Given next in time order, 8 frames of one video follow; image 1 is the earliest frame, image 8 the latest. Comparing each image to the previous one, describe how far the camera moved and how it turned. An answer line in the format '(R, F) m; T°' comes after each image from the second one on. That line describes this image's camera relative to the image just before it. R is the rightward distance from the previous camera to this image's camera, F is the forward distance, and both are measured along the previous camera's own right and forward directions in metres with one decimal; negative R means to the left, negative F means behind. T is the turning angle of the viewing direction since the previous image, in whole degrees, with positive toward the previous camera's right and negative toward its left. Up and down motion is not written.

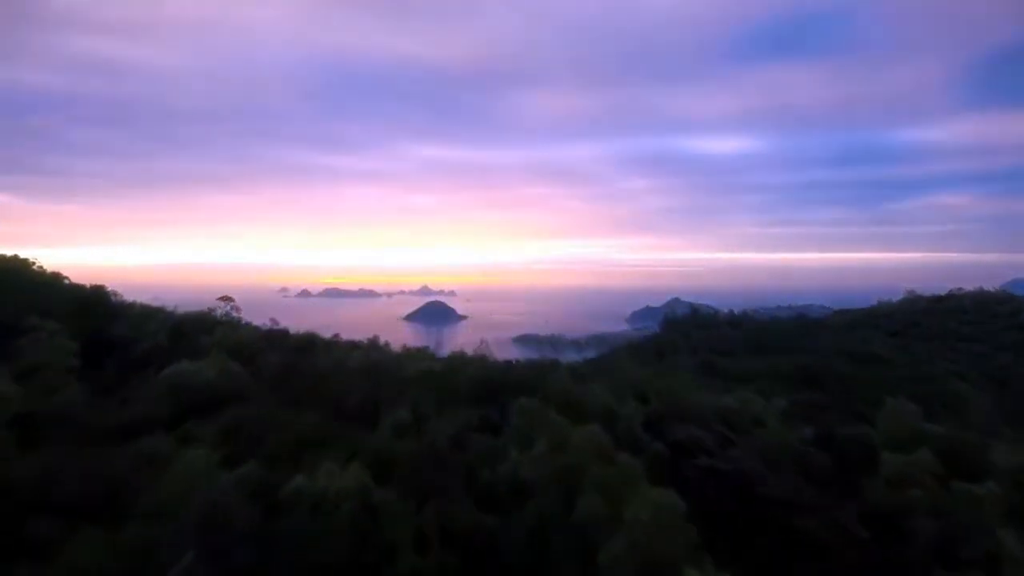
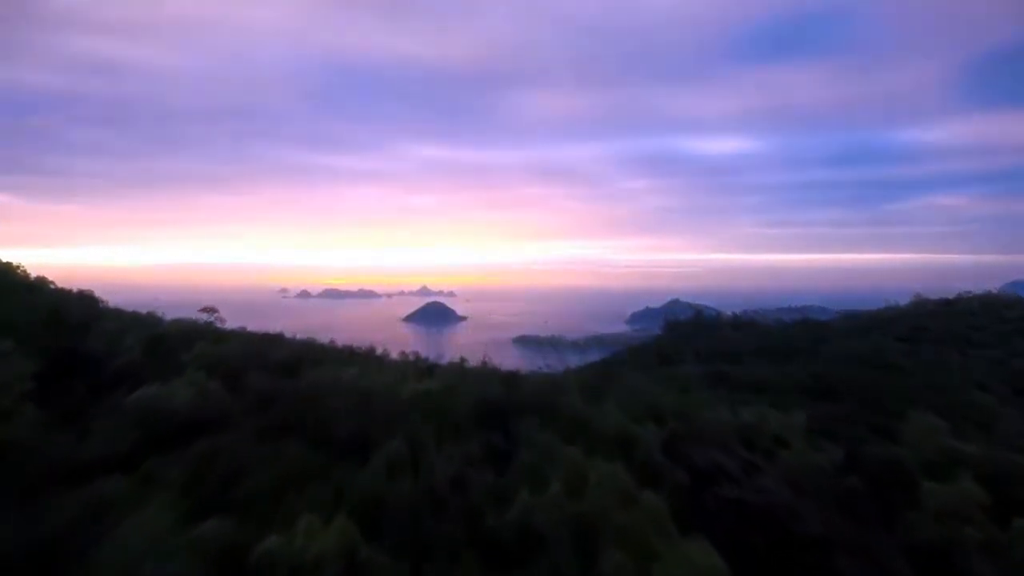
(0.0, +0.6) m; 0°
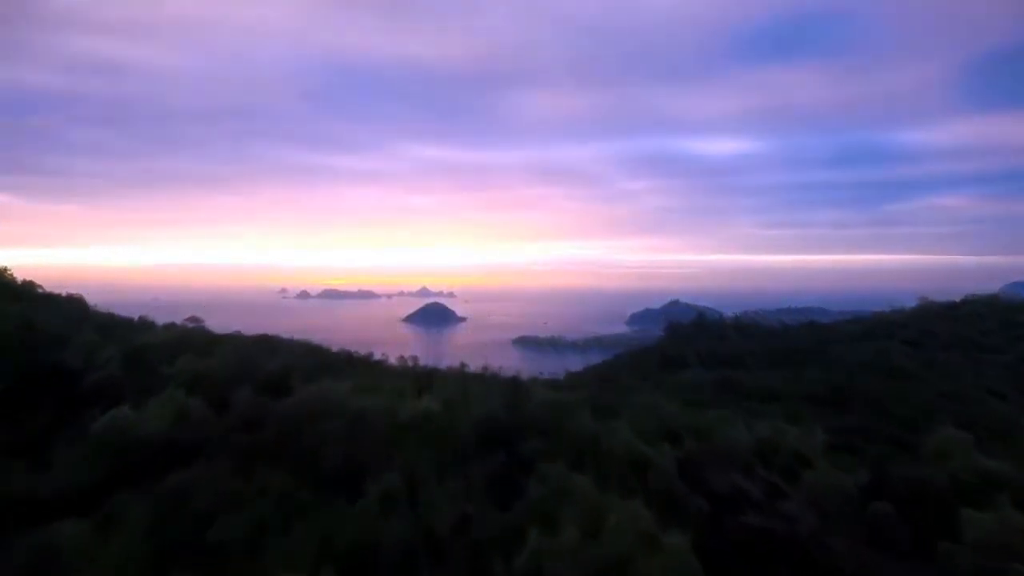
(0.0, +0.5) m; 0°
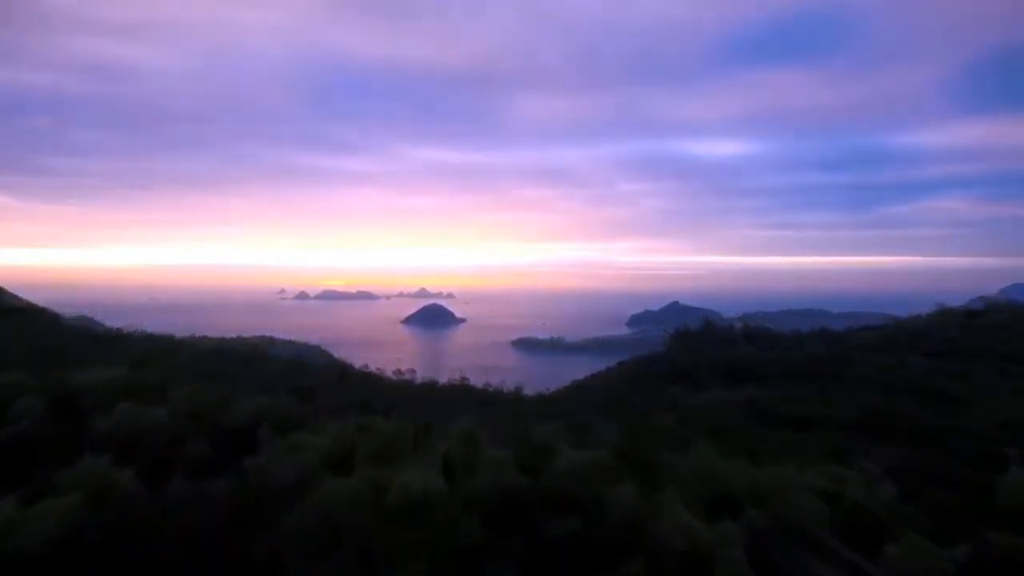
(-0.1, +1.4) m; 0°
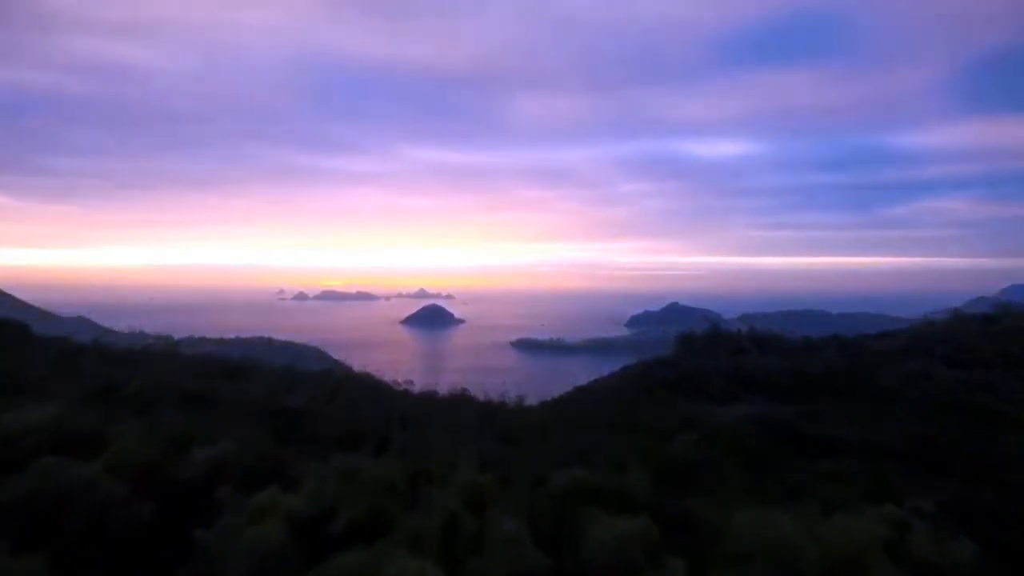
(-0.1, +1.3) m; 0°
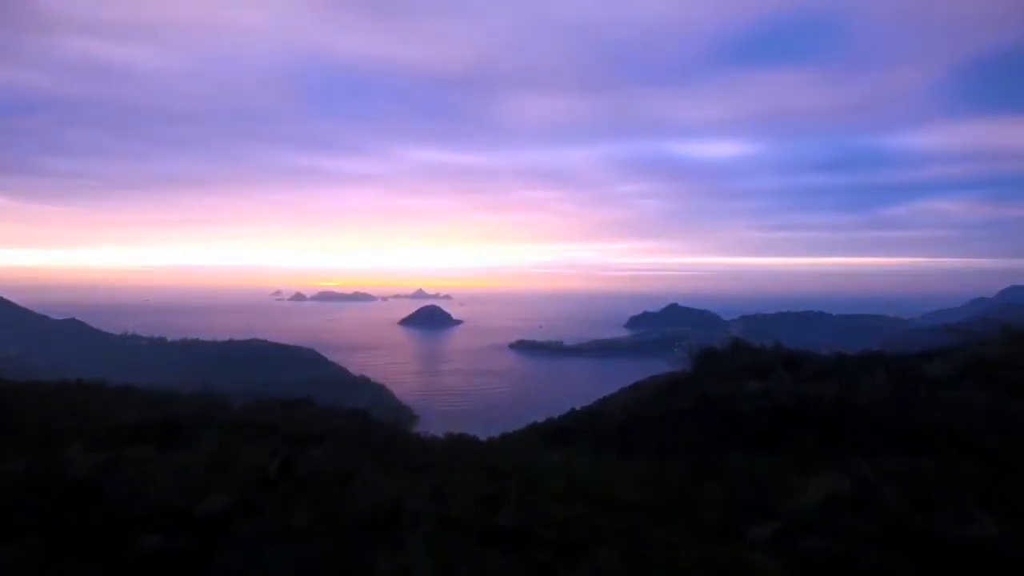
(-0.3, +3.2) m; 0°
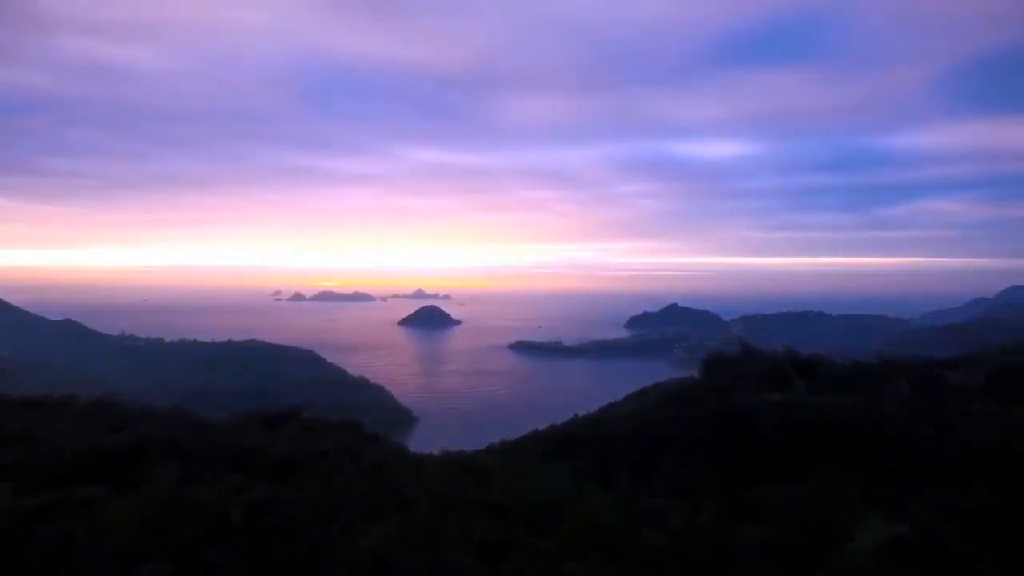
(-0.2, 0.0) m; 0°
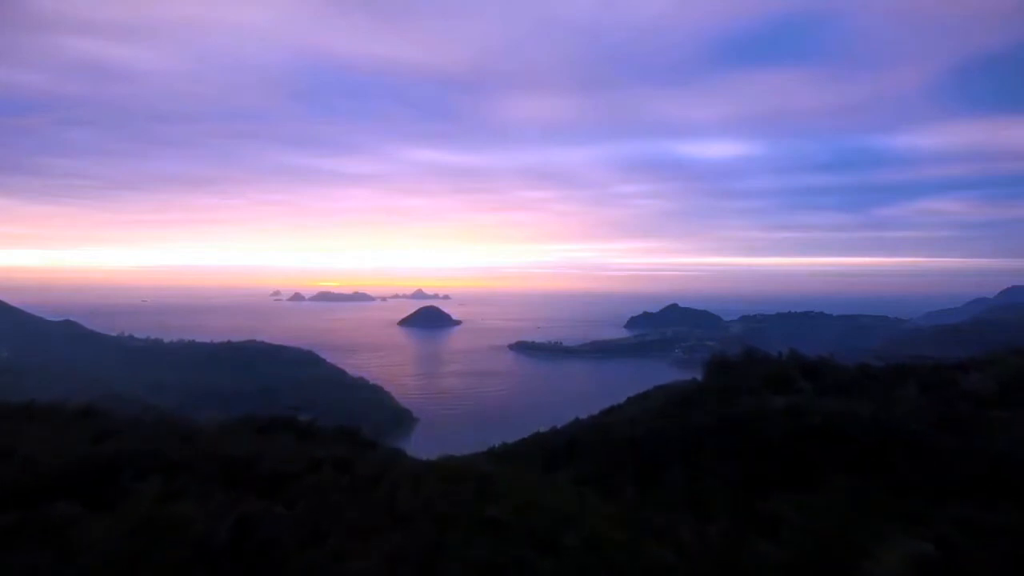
(-1.1, +0.4) m; 0°
